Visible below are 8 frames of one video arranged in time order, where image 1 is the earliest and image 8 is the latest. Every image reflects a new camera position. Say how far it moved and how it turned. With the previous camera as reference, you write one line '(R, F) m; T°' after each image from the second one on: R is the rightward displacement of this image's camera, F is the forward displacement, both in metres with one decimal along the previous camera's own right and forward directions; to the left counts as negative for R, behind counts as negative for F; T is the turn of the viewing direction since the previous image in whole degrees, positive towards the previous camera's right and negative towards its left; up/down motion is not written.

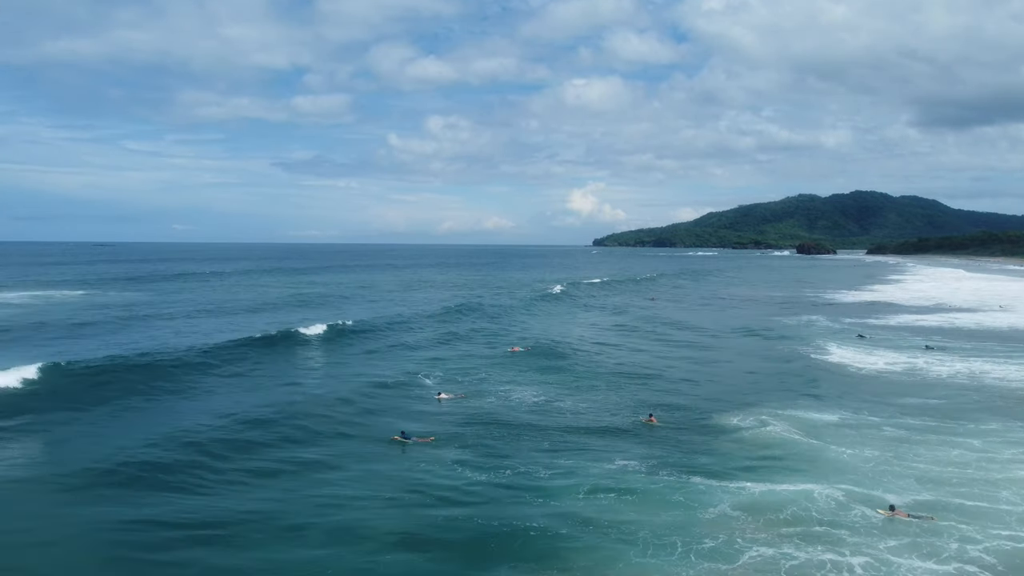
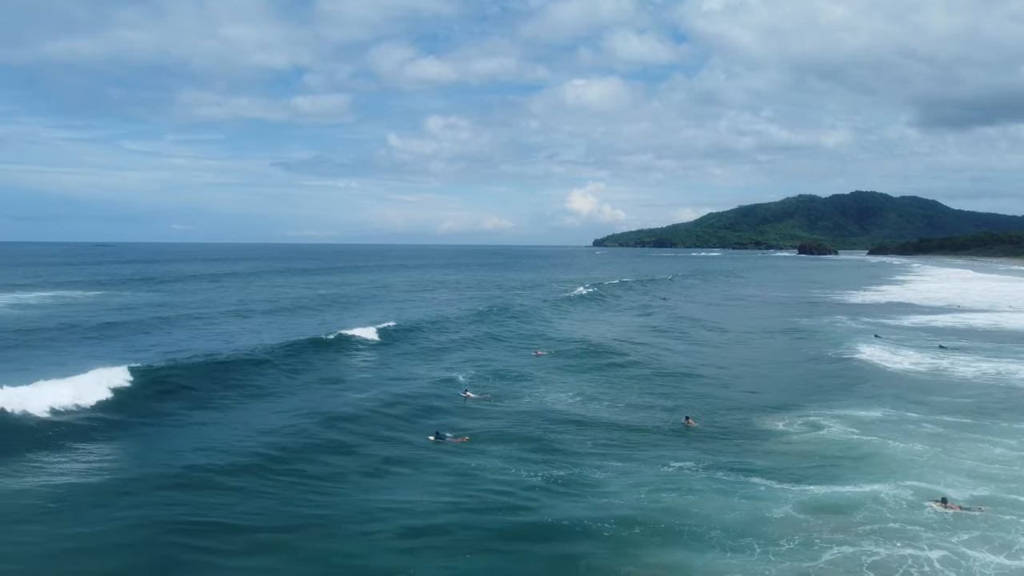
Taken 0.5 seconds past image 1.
(-1.4, -0.2) m; 0°
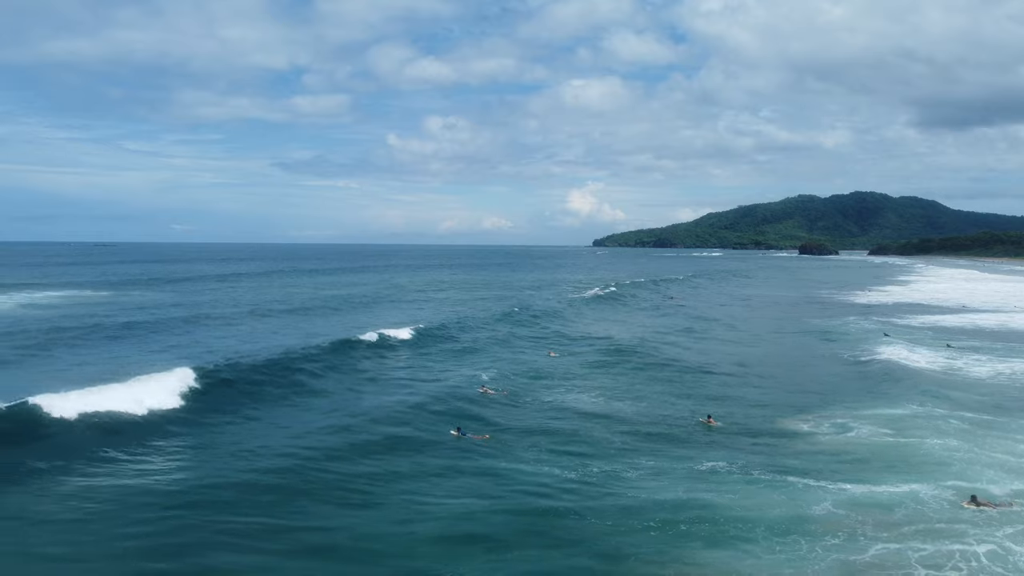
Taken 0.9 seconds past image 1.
(-0.9, -0.2) m; 0°
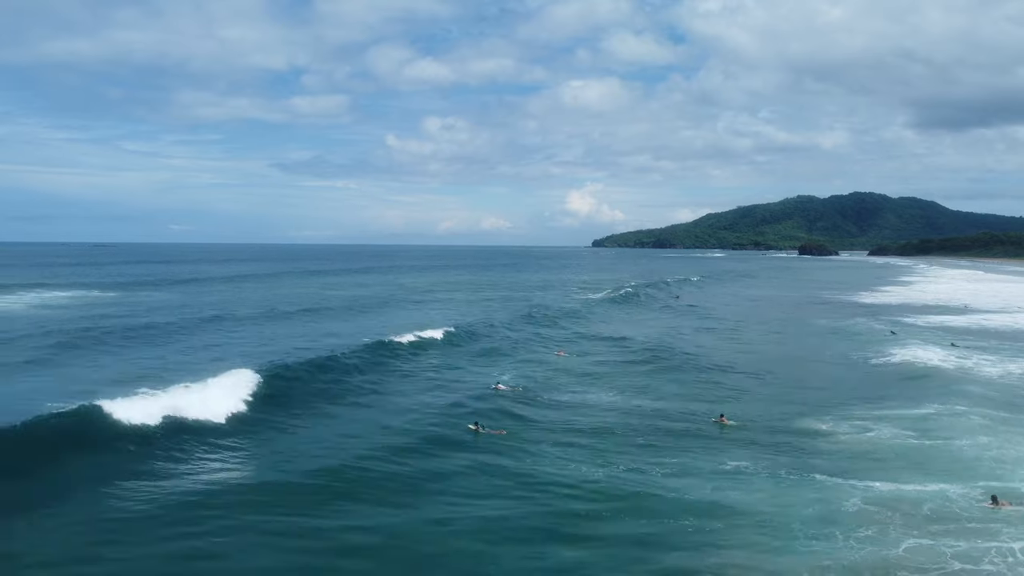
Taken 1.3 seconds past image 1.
(-0.8, -0.3) m; 0°
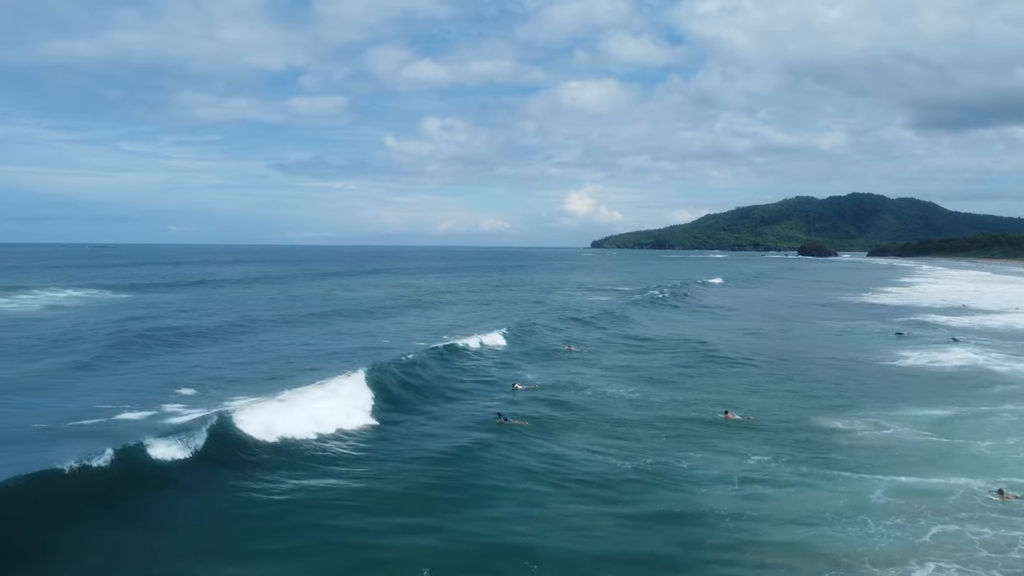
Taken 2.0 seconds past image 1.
(-1.1, -0.9) m; 0°
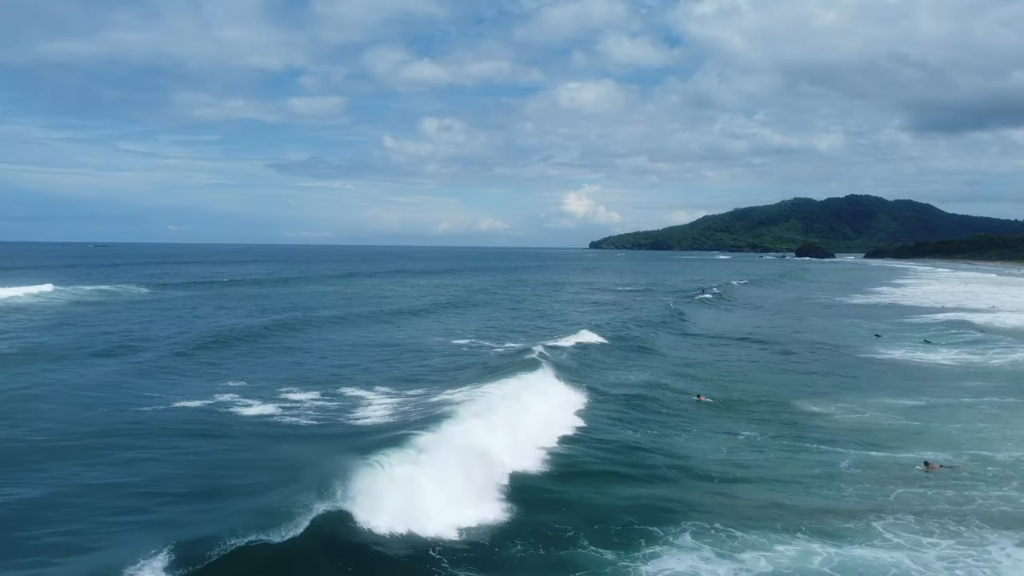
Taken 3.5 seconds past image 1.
(-0.6, -1.8) m; 0°
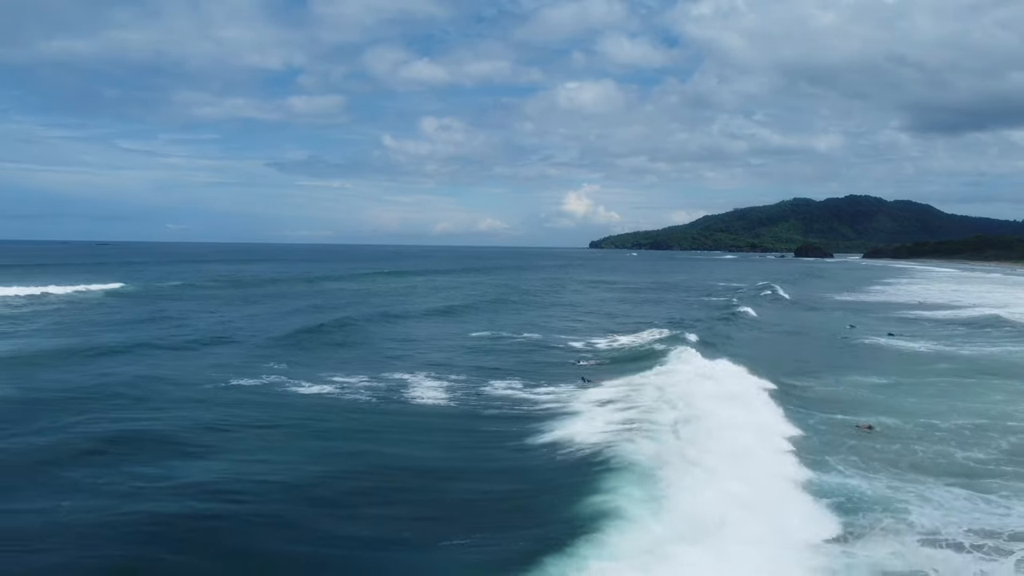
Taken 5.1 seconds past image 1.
(-0.3, -1.2) m; 0°
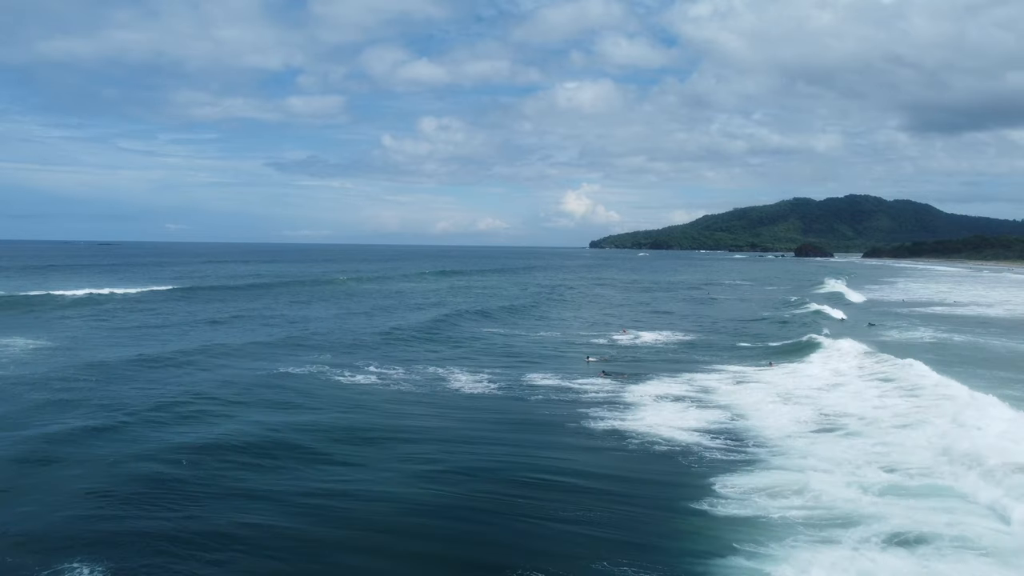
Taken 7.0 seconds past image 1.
(-0.8, 0.0) m; 0°
